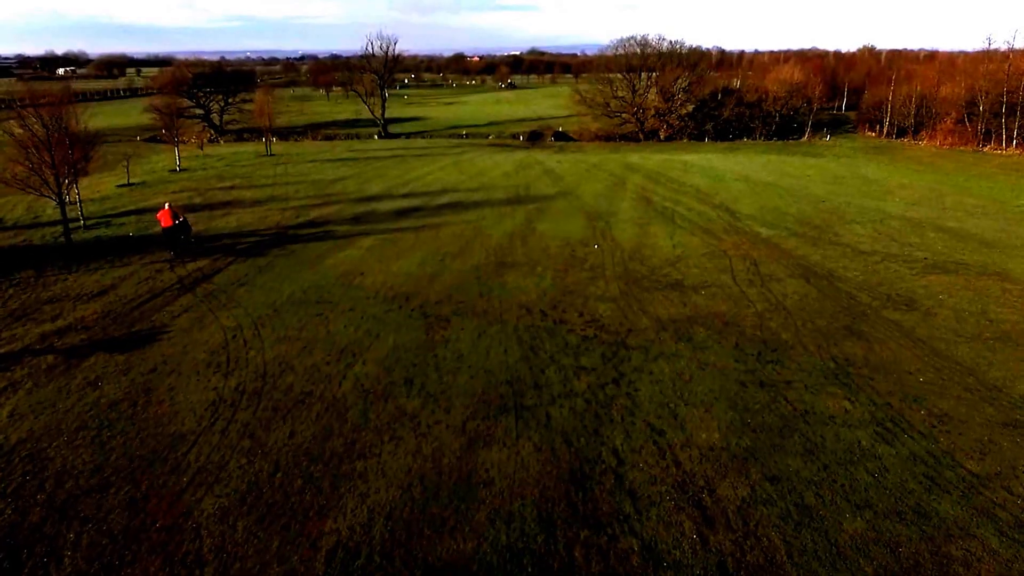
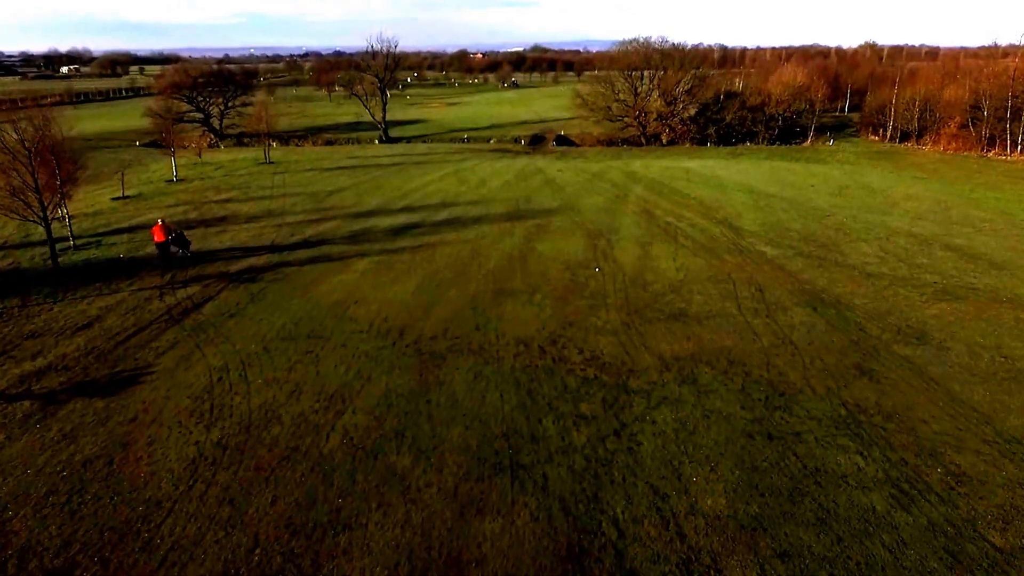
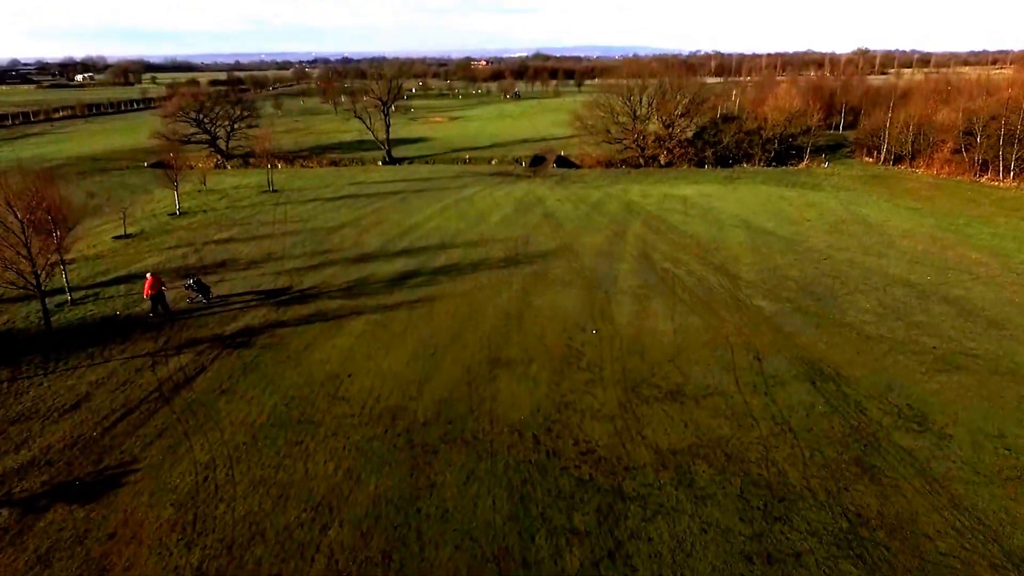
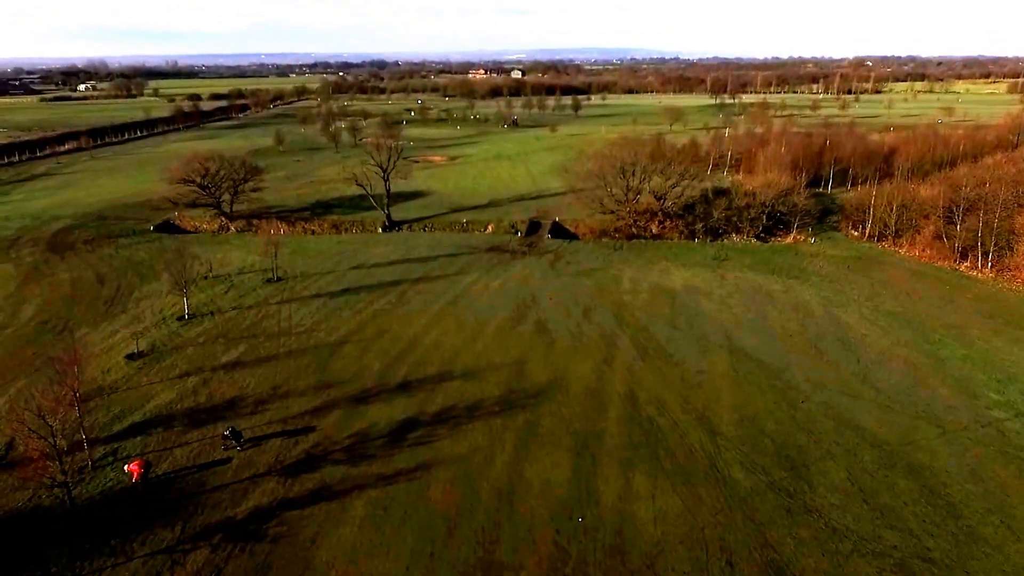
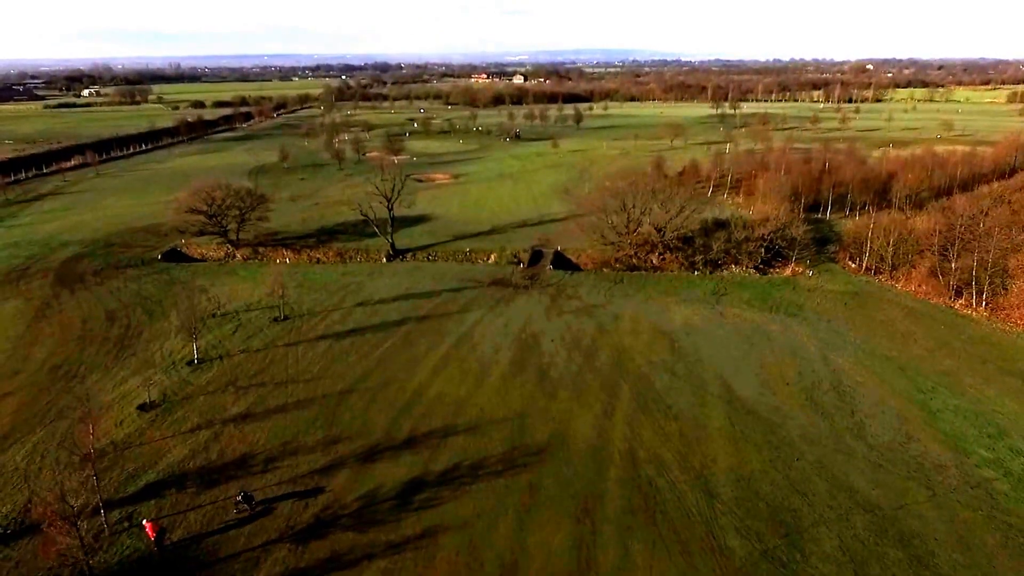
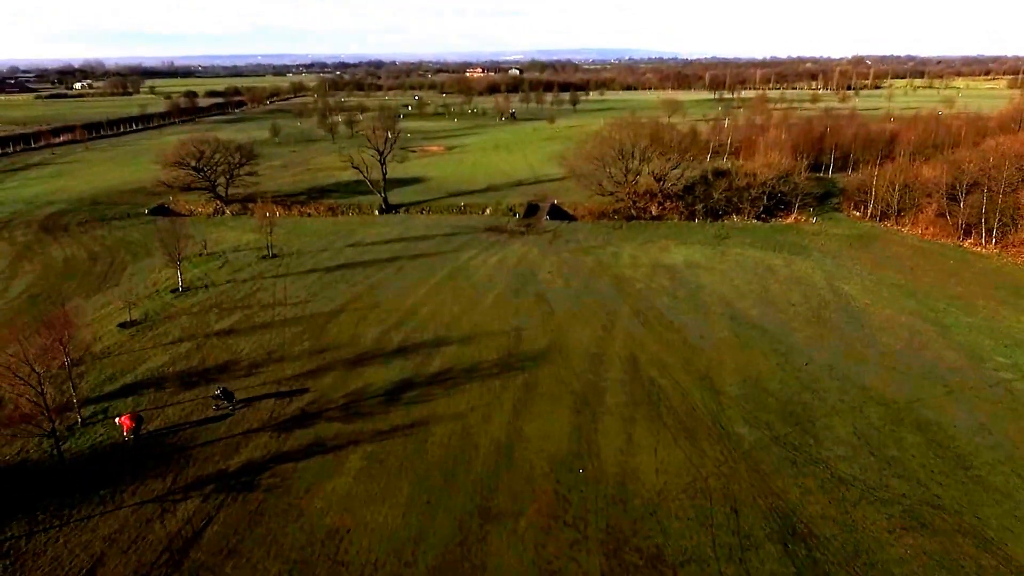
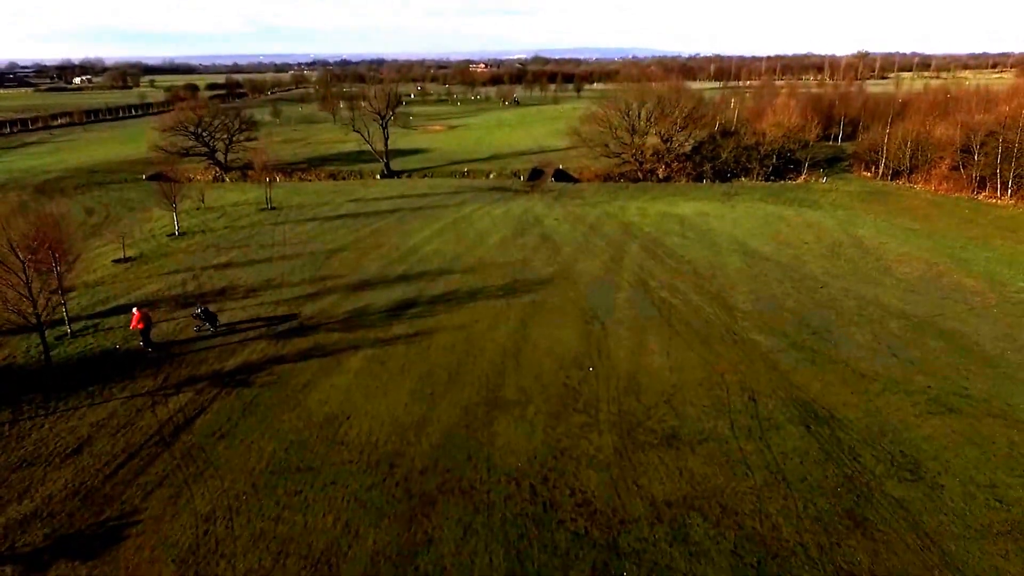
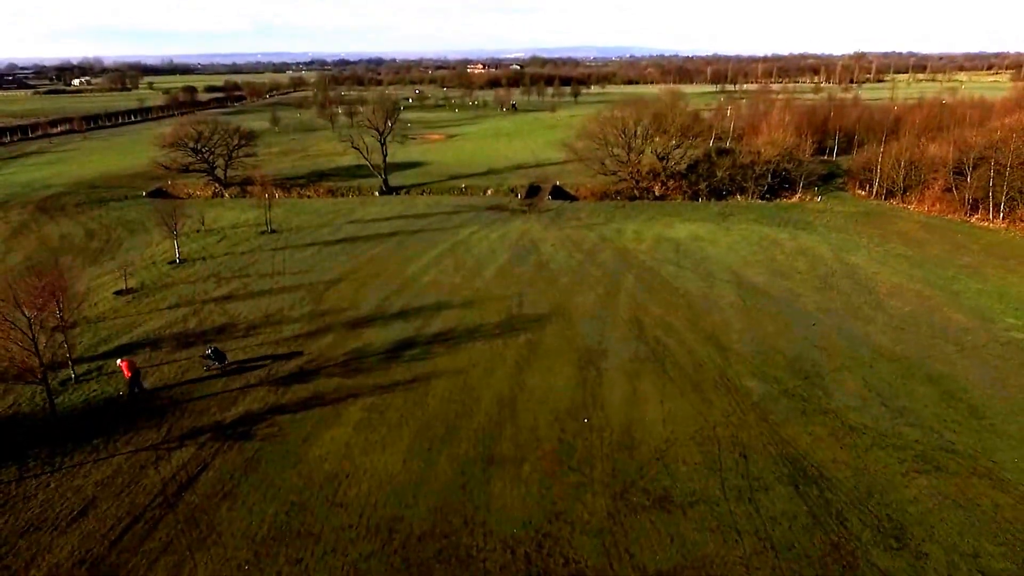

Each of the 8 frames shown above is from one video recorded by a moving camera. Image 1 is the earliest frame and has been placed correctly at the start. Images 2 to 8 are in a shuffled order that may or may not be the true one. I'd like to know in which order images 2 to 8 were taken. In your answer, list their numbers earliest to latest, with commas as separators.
2, 3, 7, 8, 6, 4, 5
